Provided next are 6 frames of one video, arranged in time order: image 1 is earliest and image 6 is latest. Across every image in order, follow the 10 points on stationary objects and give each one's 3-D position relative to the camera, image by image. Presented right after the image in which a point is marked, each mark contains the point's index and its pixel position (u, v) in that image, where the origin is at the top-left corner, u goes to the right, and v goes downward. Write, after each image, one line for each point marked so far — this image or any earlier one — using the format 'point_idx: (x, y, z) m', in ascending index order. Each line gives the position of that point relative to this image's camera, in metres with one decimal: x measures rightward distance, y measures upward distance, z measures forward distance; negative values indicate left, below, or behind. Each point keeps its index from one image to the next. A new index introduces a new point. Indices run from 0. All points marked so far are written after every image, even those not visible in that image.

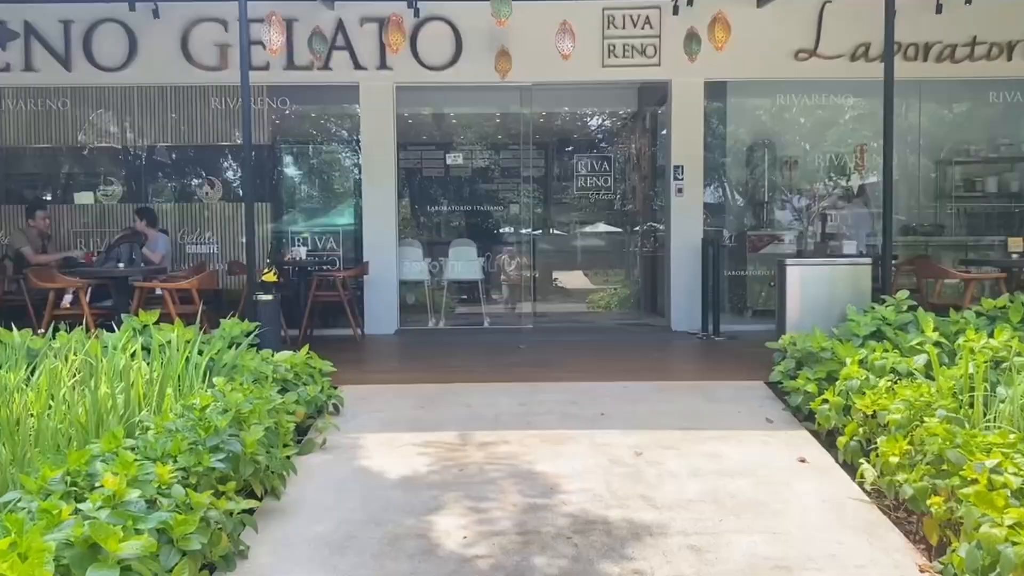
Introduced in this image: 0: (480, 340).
0: (-0.3, -0.5, +8.7) m
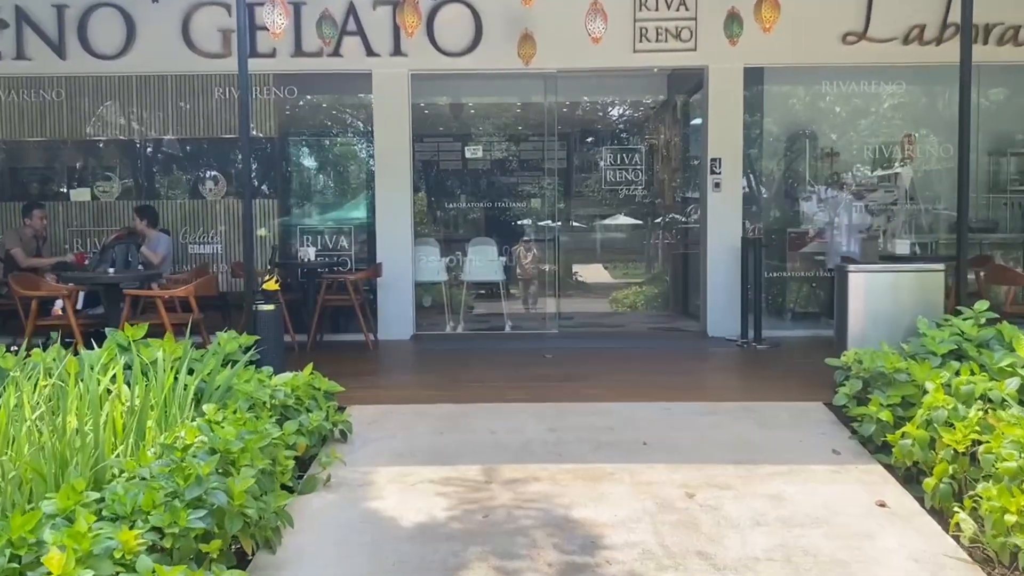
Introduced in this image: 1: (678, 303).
0: (-0.1, -0.5, +8.0) m
1: (+1.8, -0.2, +9.8) m
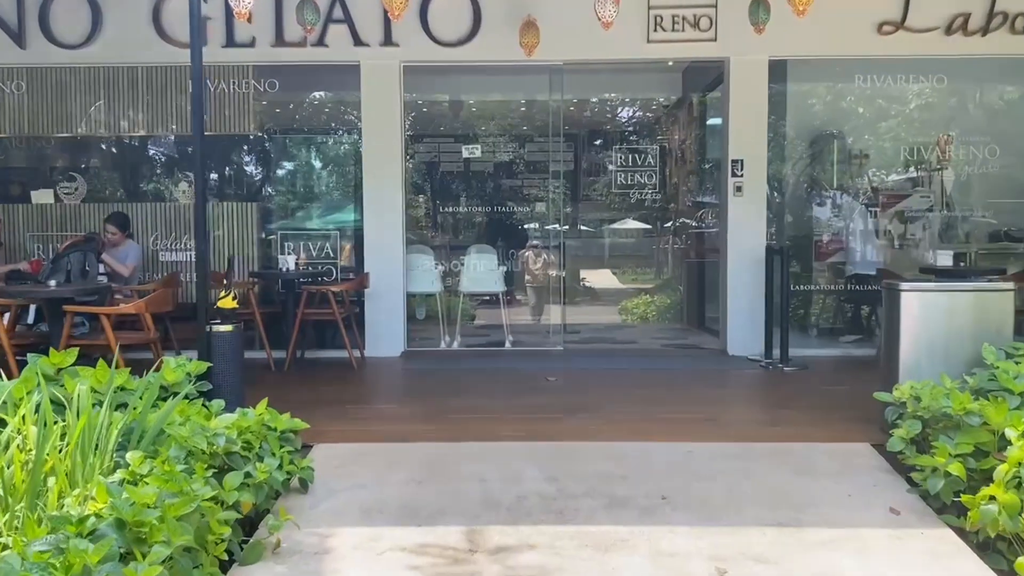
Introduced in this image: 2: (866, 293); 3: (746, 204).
0: (-0.1, -0.6, +7.3) m
1: (+1.8, -0.3, +9.0) m
2: (+3.2, -0.1, +8.4) m
3: (+2.1, +0.7, +8.0) m
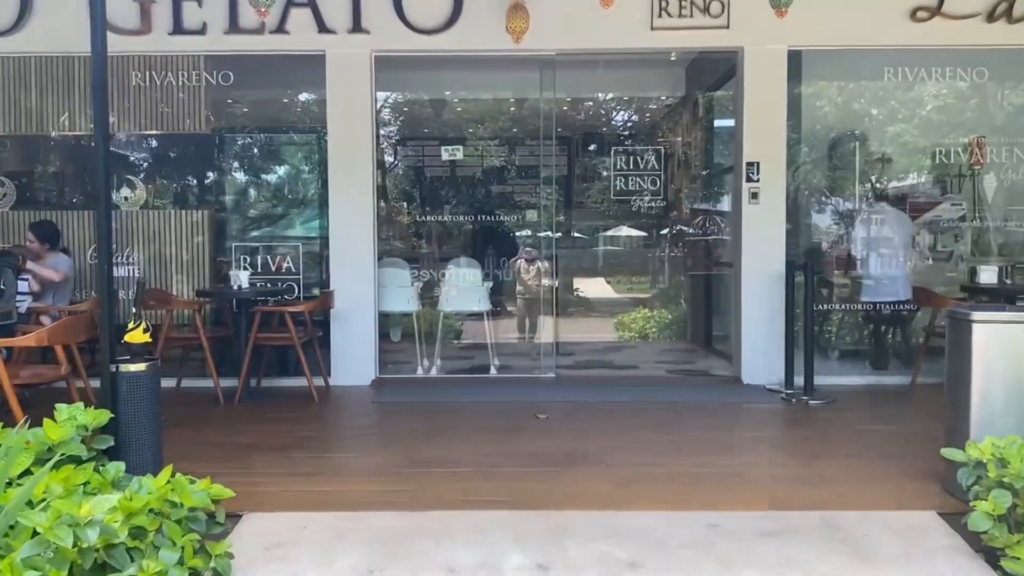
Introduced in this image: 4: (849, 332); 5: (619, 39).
0: (-0.2, -0.8, +6.3) m
1: (+1.7, -0.4, +8.1) m
2: (+3.1, -0.2, +7.5) m
3: (+2.0, +0.6, +7.1) m
4: (+2.8, -0.4, +7.4) m
5: (+0.8, +1.9, +7.1) m
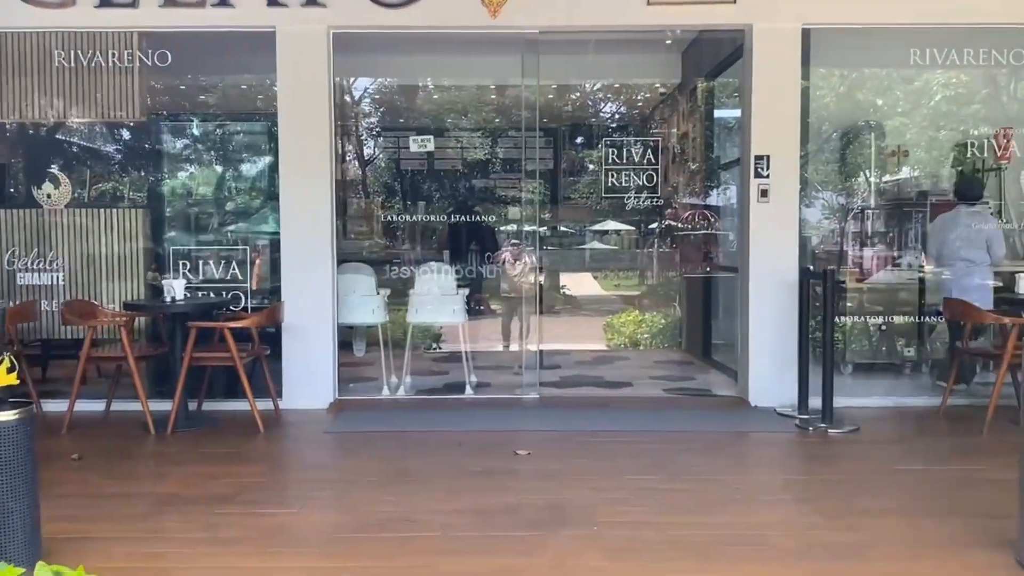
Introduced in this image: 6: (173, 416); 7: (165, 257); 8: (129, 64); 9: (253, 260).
0: (-0.4, -0.8, +5.5) m
1: (+1.5, -0.5, +7.3) m
2: (+3.0, -0.3, +6.7) m
3: (+1.8, +0.5, +6.3) m
4: (+2.6, -0.4, +6.6) m
5: (+0.7, +1.9, +6.2) m
6: (-2.1, -0.8, +5.5) m
7: (-2.4, +0.2, +6.3) m
8: (-2.6, +1.5, +6.2) m
9: (-1.9, +0.2, +6.3) m
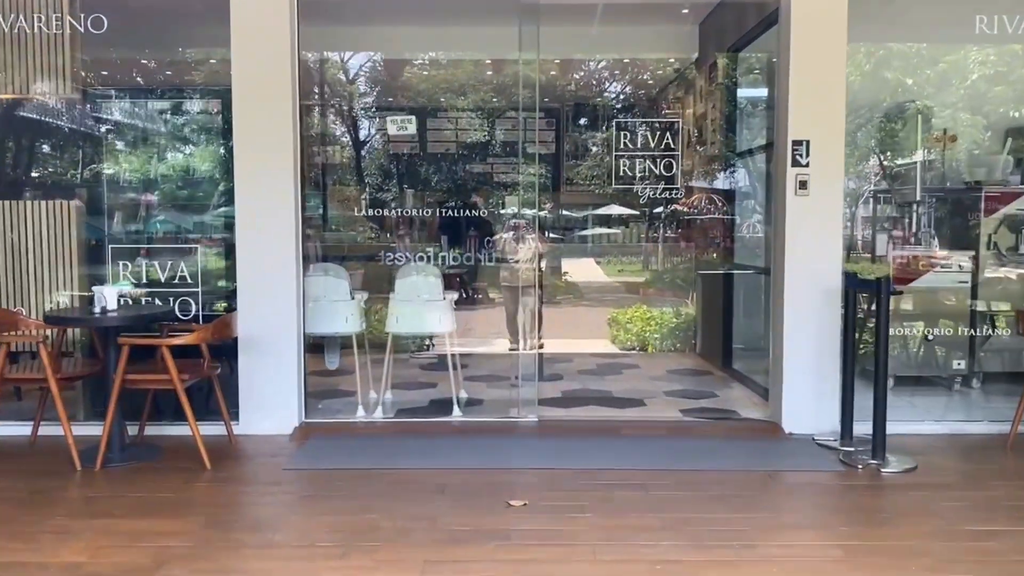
0: (-0.4, -0.9, +4.7) m
1: (+1.5, -0.5, +6.4) m
2: (+2.9, -0.3, +5.8) m
3: (+1.8, +0.5, +5.4) m
4: (+2.6, -0.5, +5.8) m
5: (+0.7, +1.8, +5.3) m
6: (-2.1, -0.8, +4.6) m
7: (-2.5, +0.2, +5.4) m
8: (-2.7, +1.5, +5.3) m
9: (-1.9, +0.2, +5.4) m
